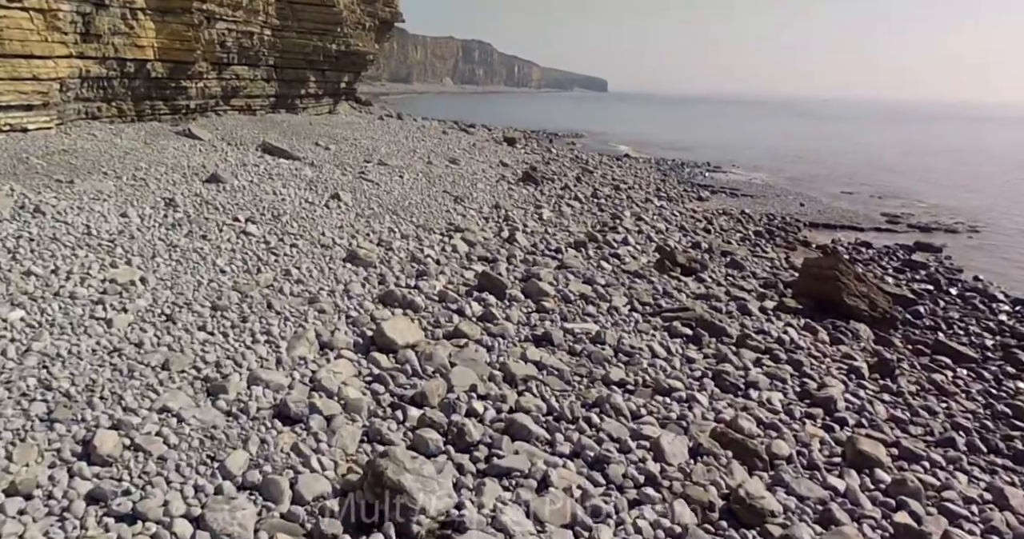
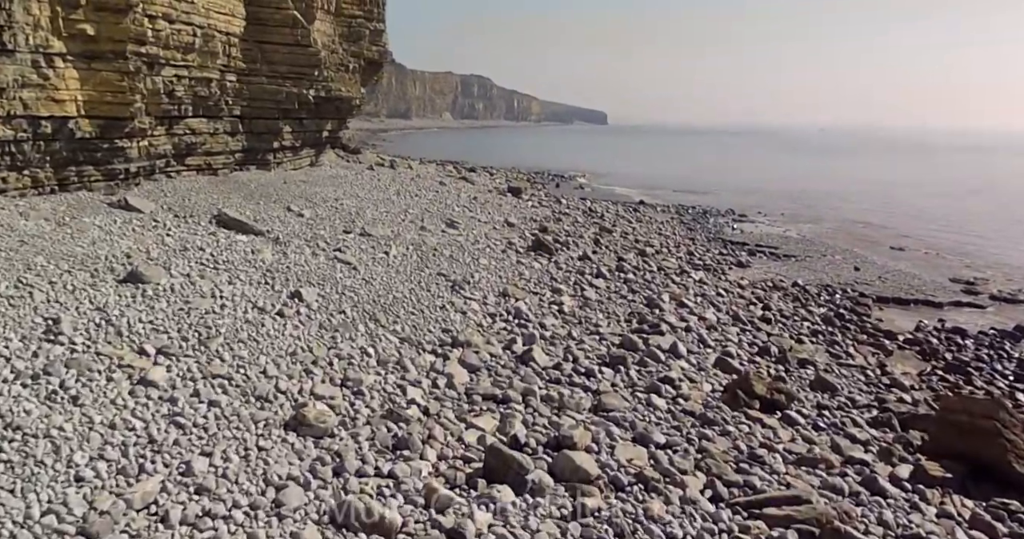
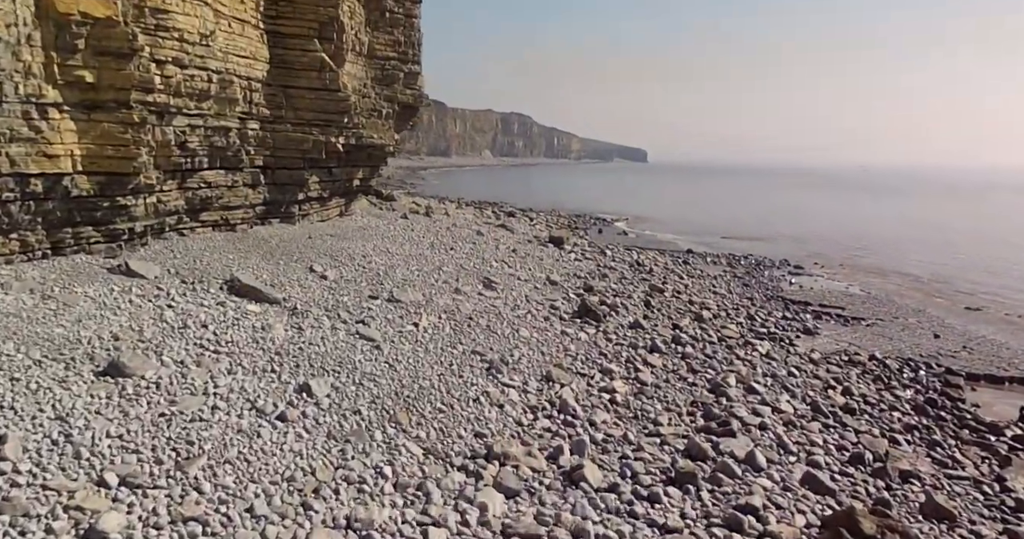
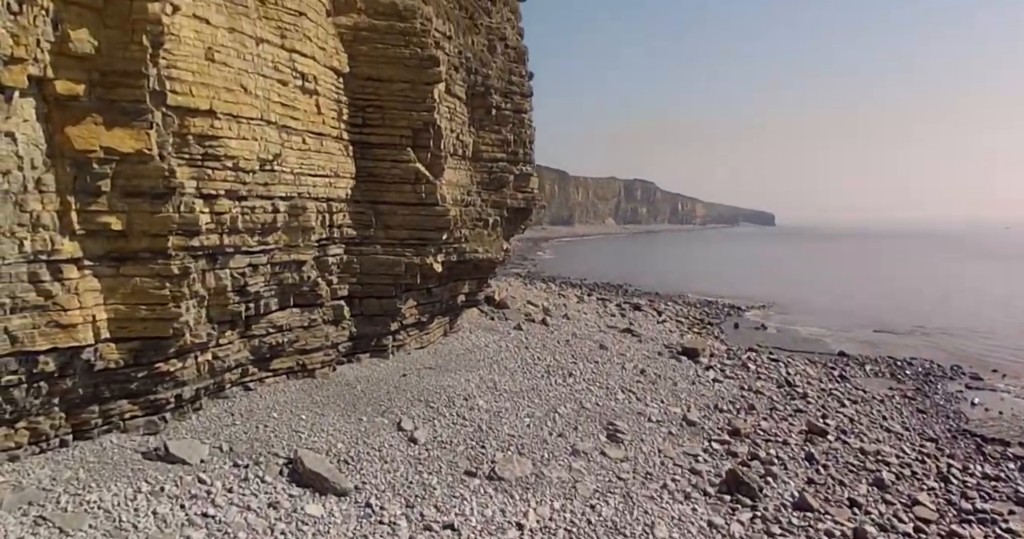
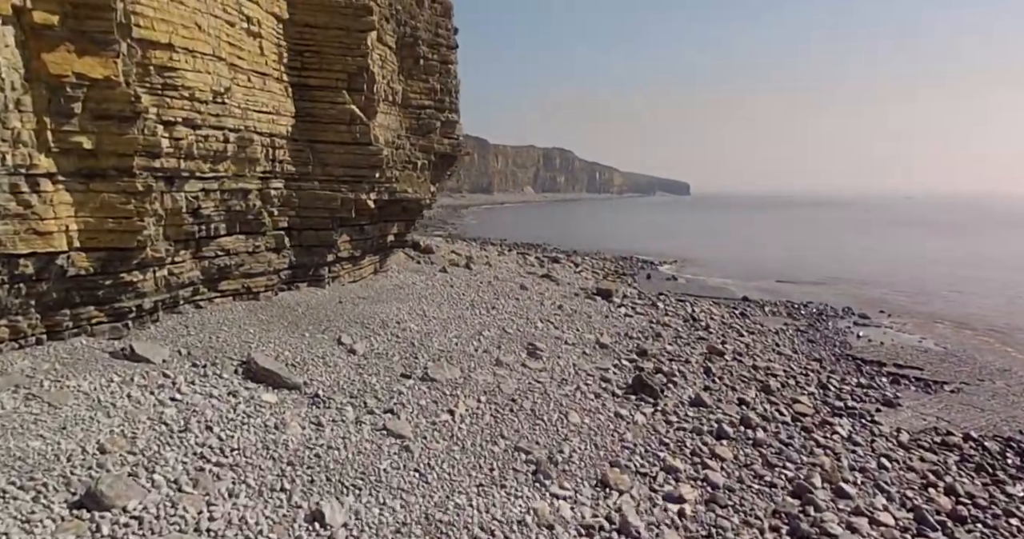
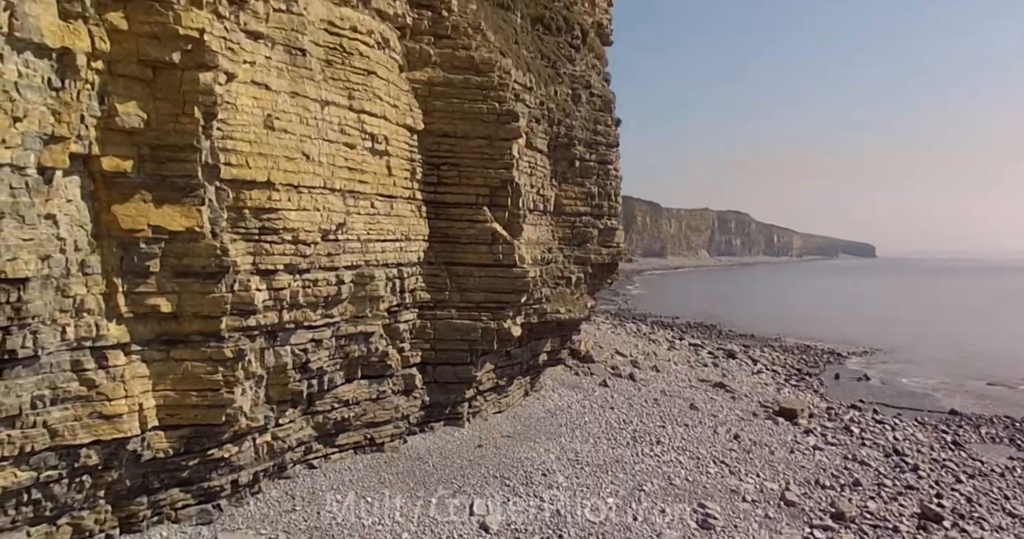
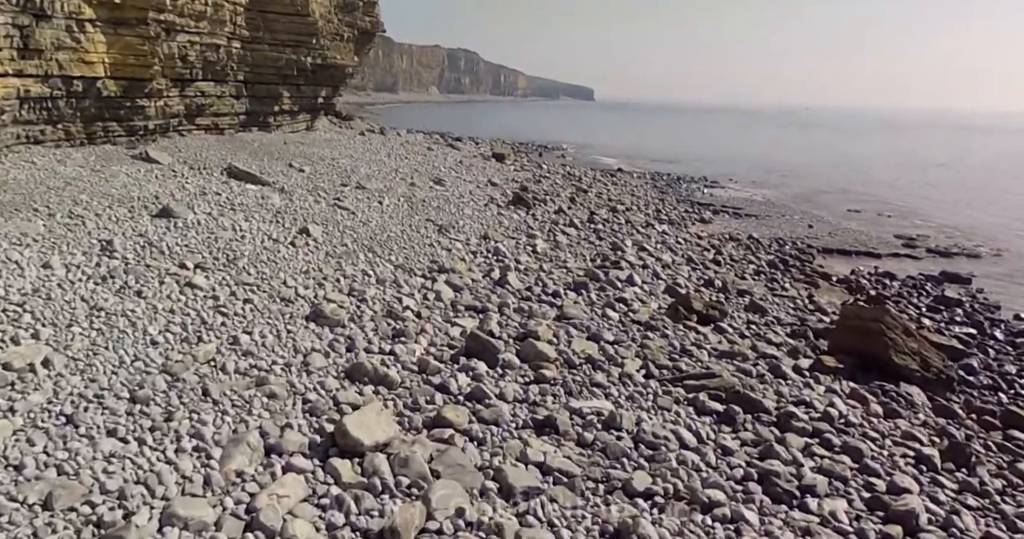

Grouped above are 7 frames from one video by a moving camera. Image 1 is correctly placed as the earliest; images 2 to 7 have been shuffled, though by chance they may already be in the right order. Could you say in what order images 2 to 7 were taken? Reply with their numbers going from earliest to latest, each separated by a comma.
7, 2, 3, 5, 4, 6
